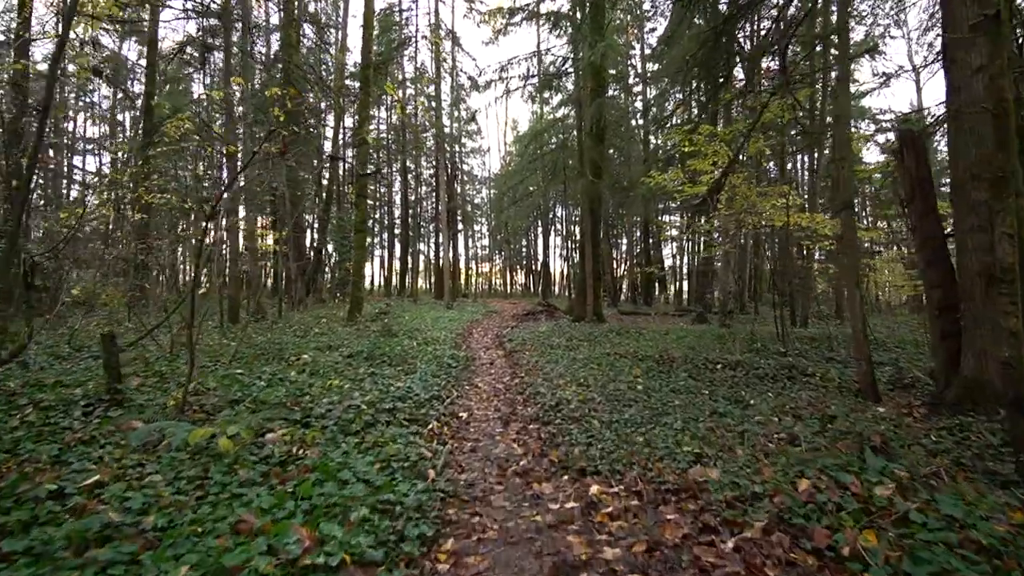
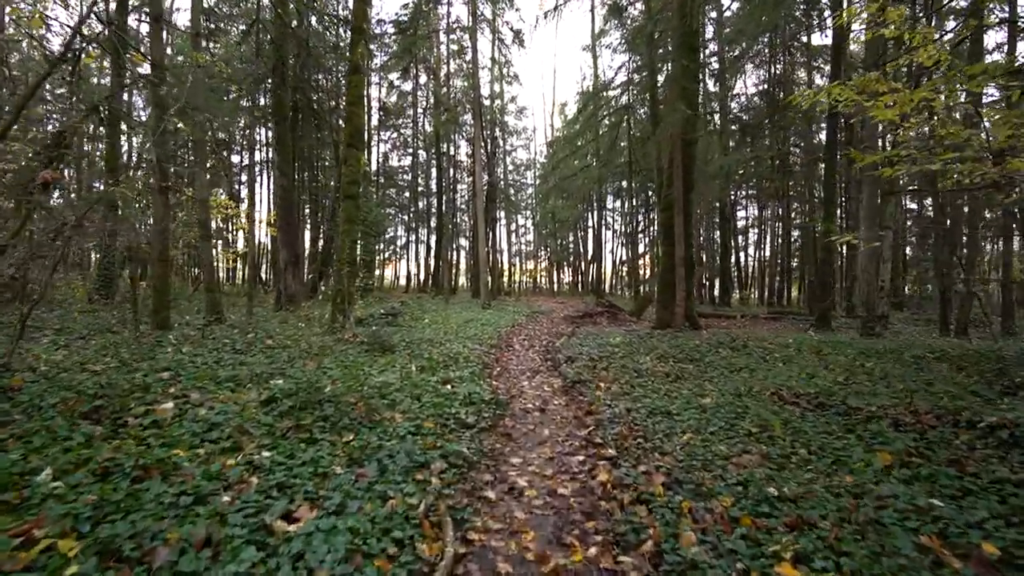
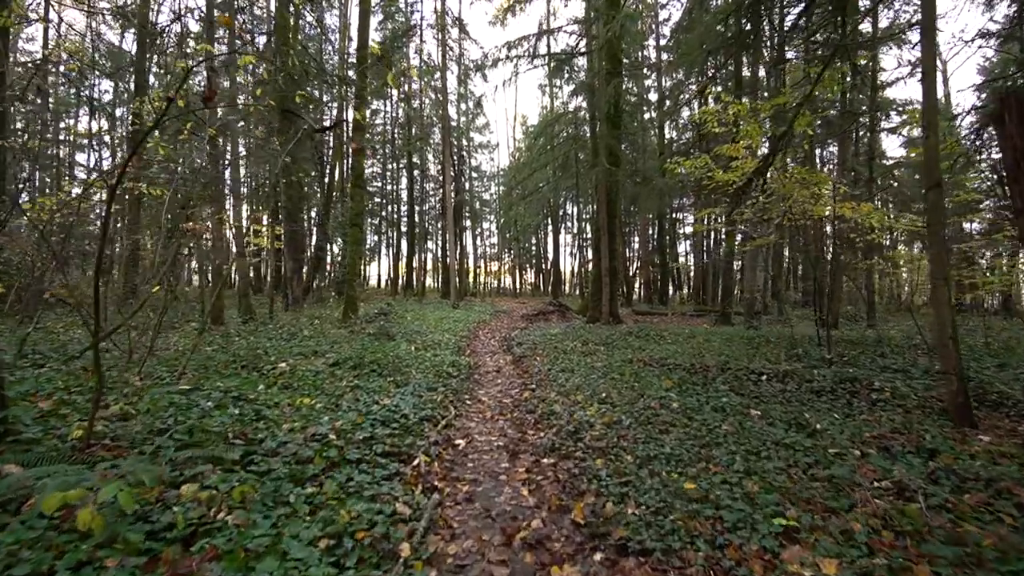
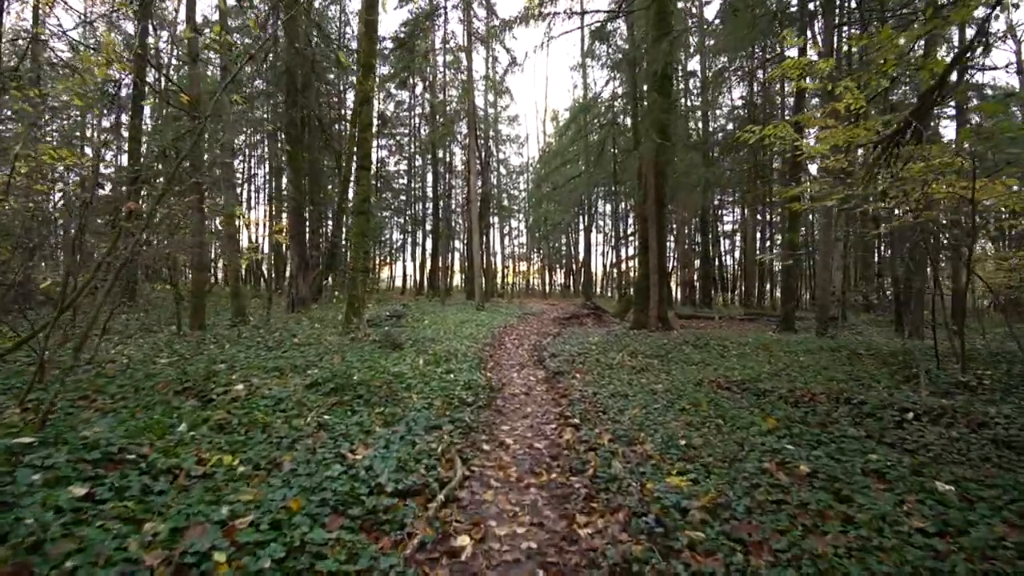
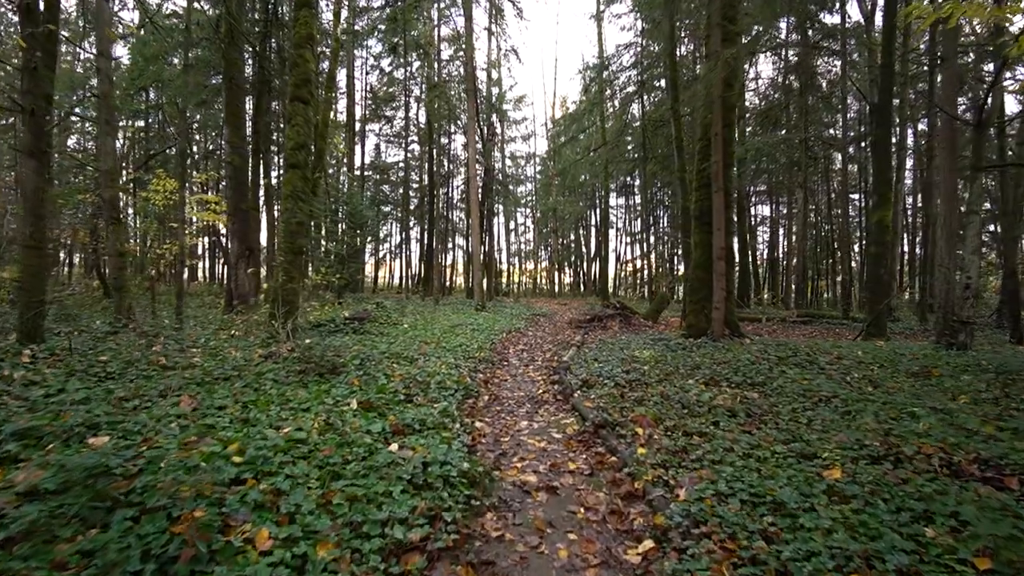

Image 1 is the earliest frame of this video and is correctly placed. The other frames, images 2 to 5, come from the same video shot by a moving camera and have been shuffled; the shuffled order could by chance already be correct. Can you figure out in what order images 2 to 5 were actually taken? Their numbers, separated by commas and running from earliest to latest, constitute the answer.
3, 4, 2, 5
